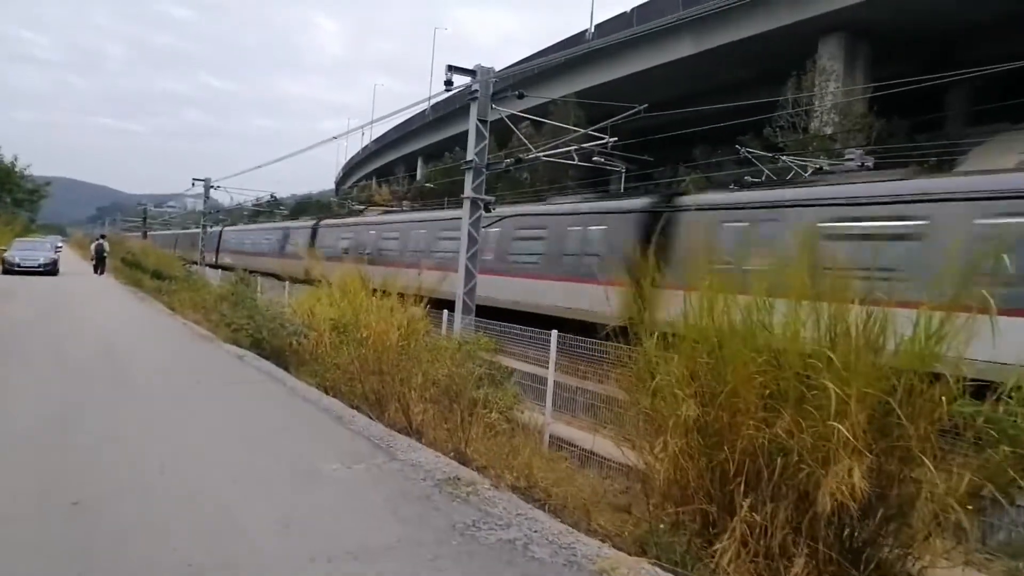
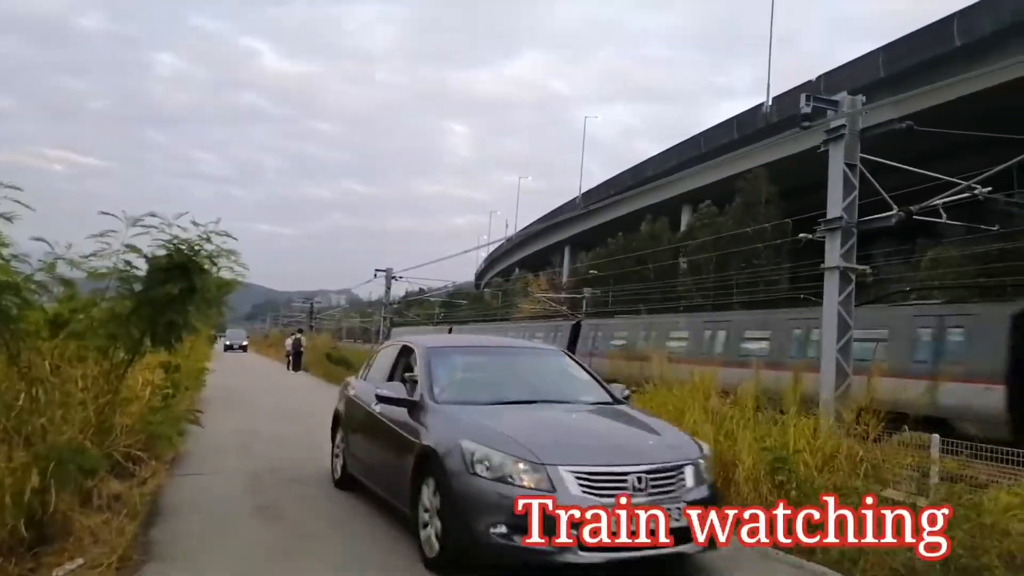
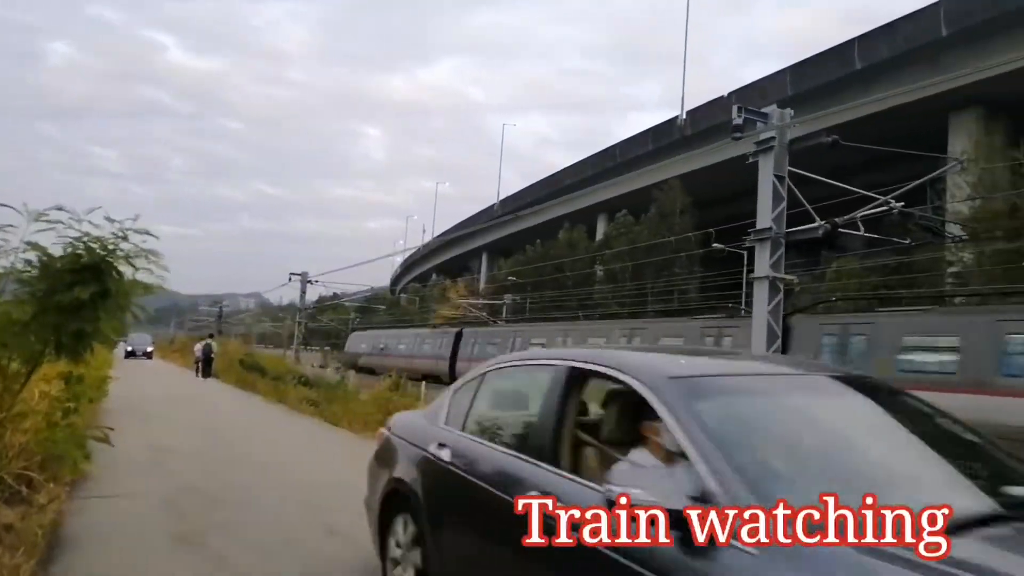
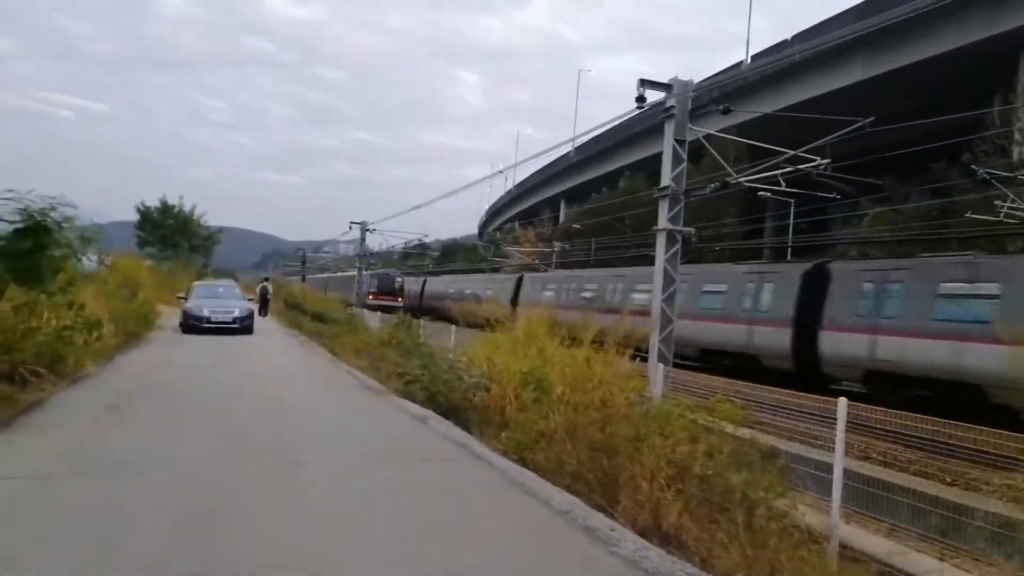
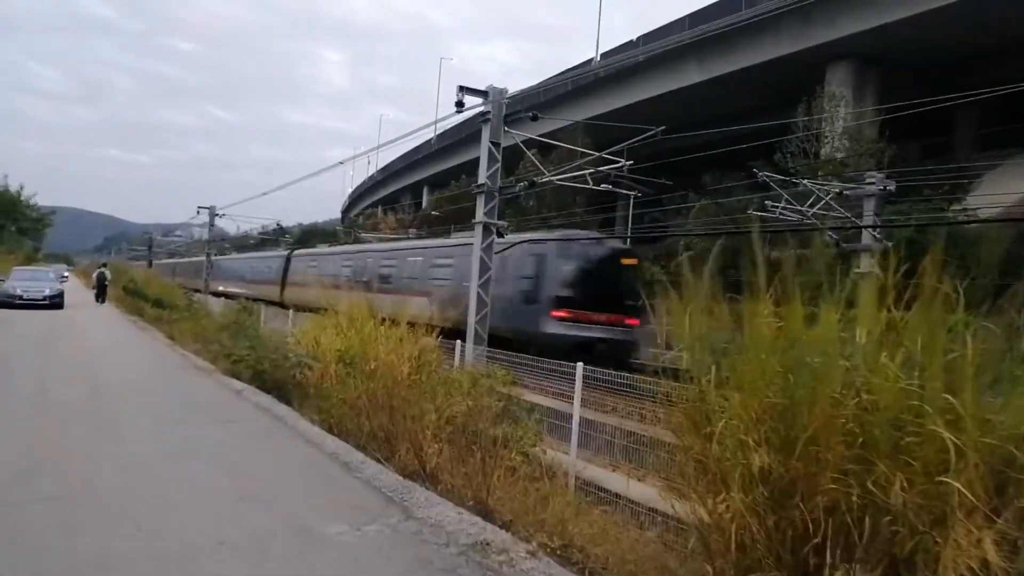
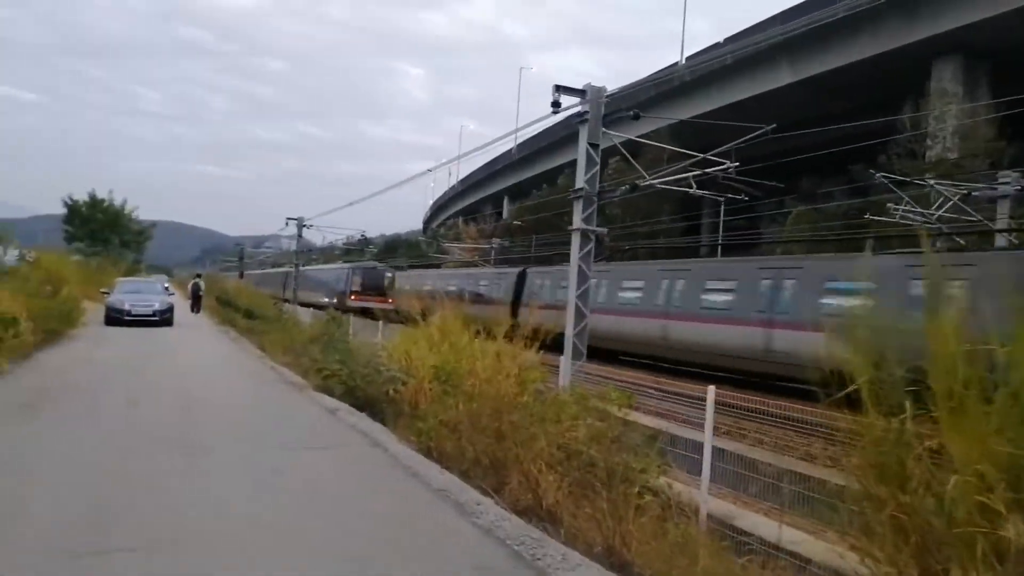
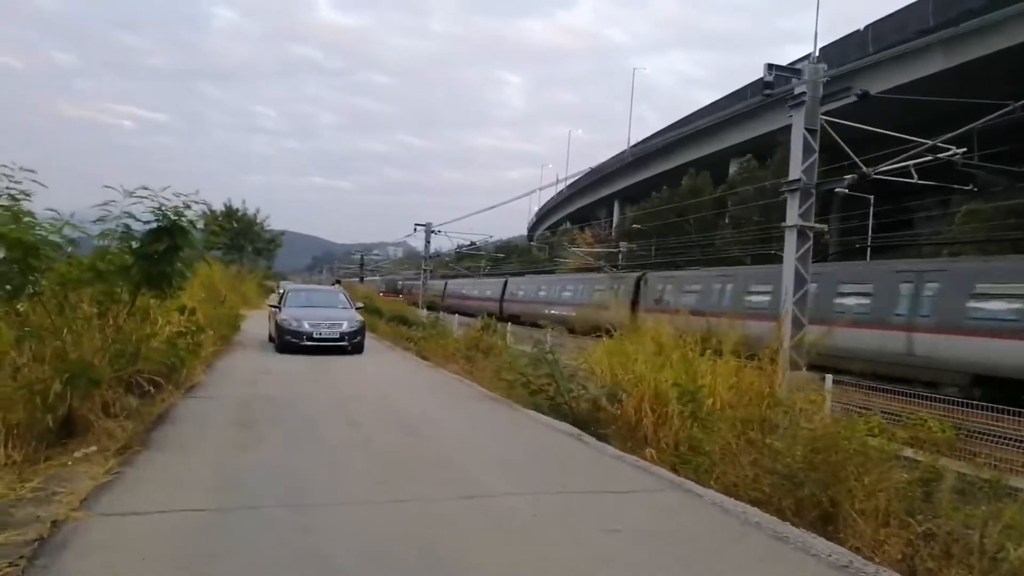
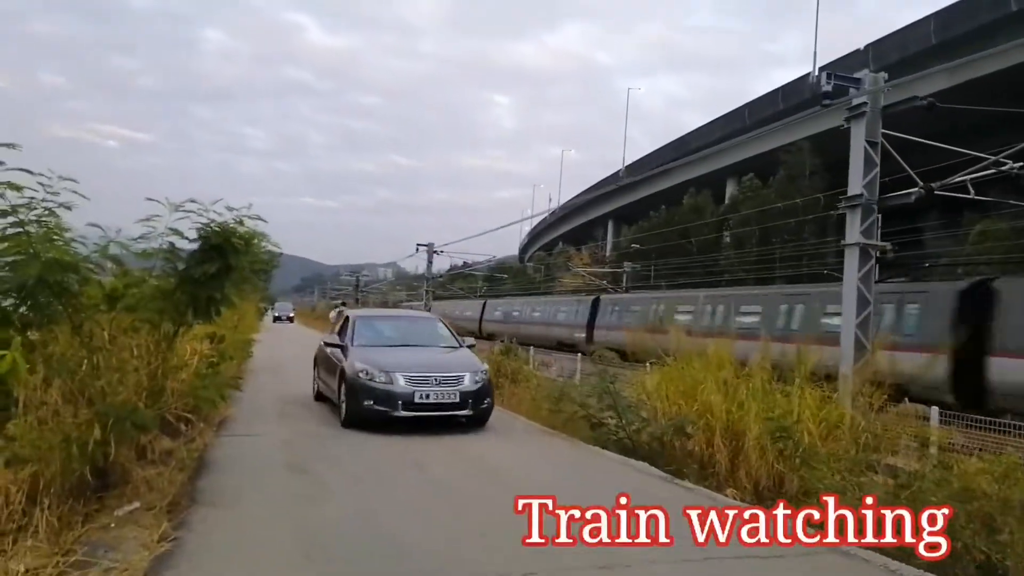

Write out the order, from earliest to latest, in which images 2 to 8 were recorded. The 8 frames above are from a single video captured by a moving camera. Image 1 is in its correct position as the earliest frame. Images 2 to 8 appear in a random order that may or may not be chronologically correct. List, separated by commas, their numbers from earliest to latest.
5, 6, 4, 7, 8, 2, 3
